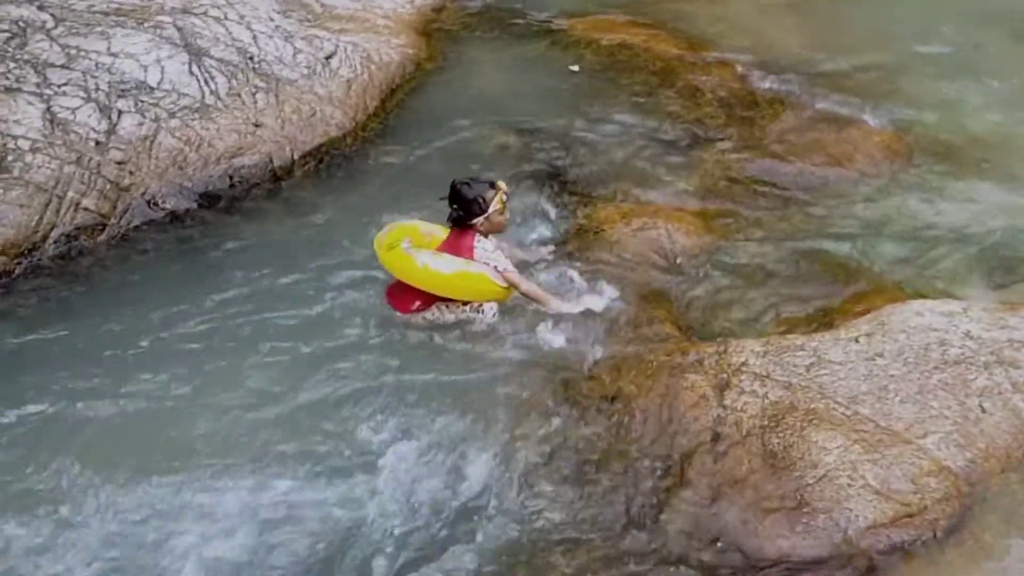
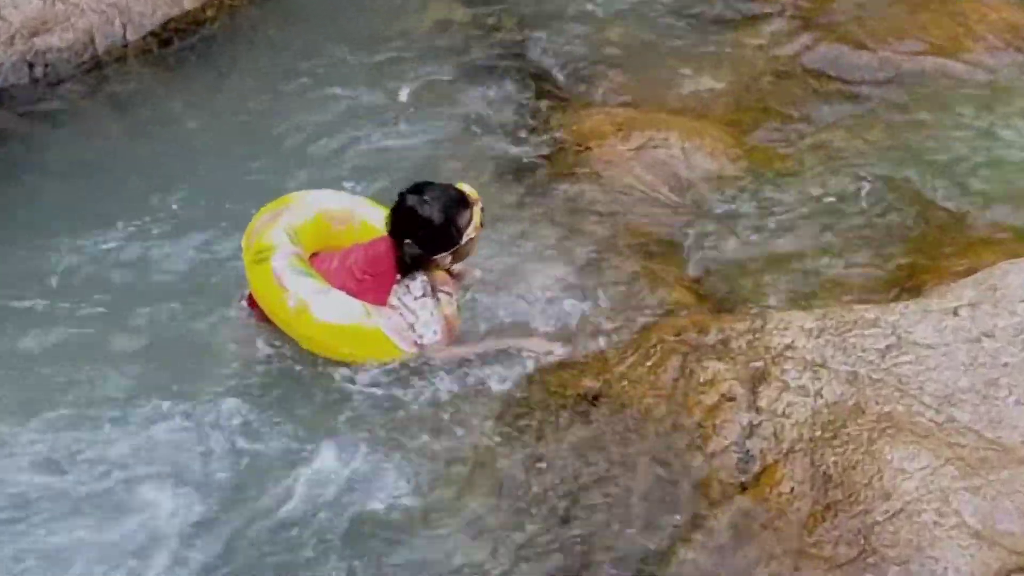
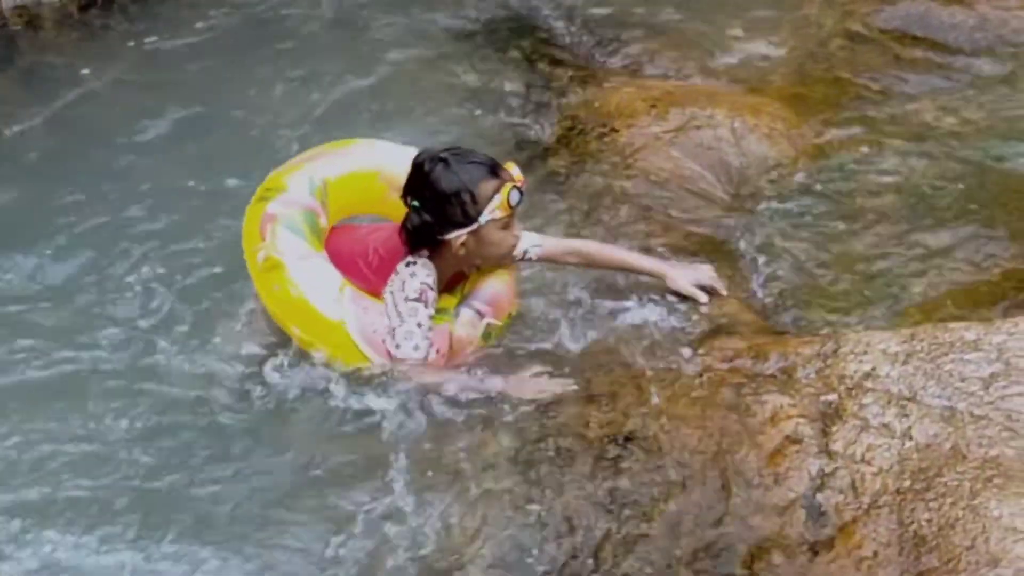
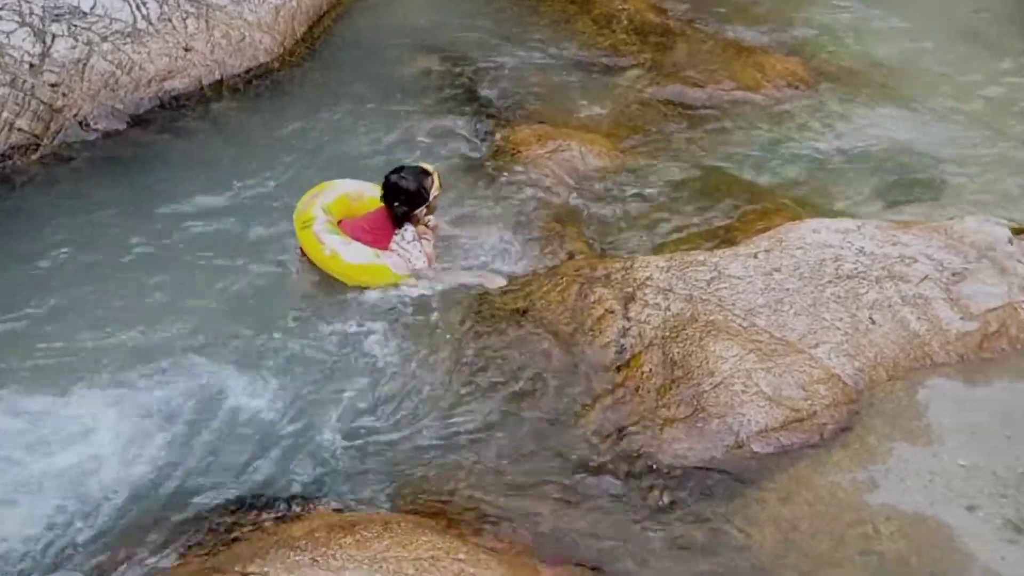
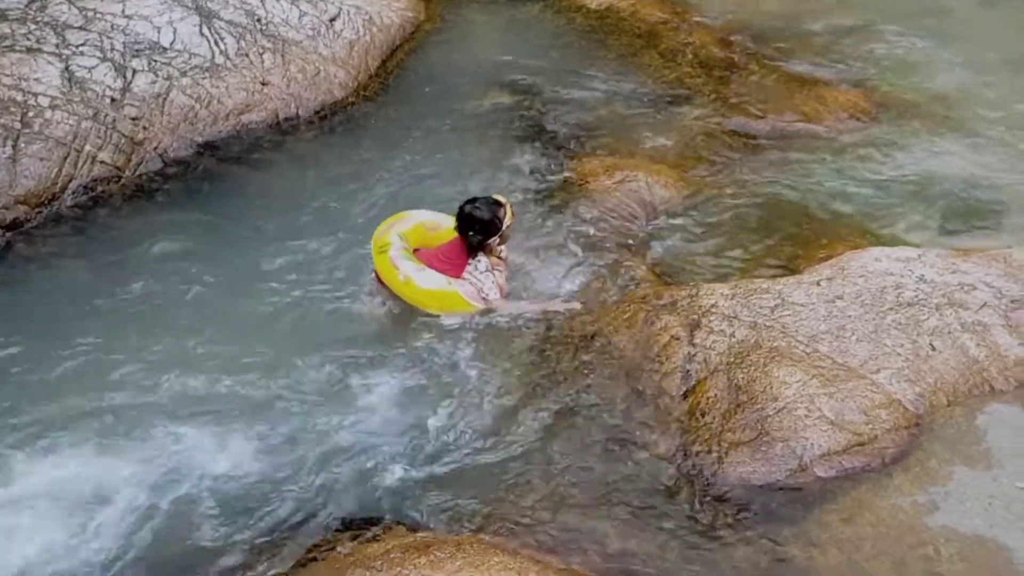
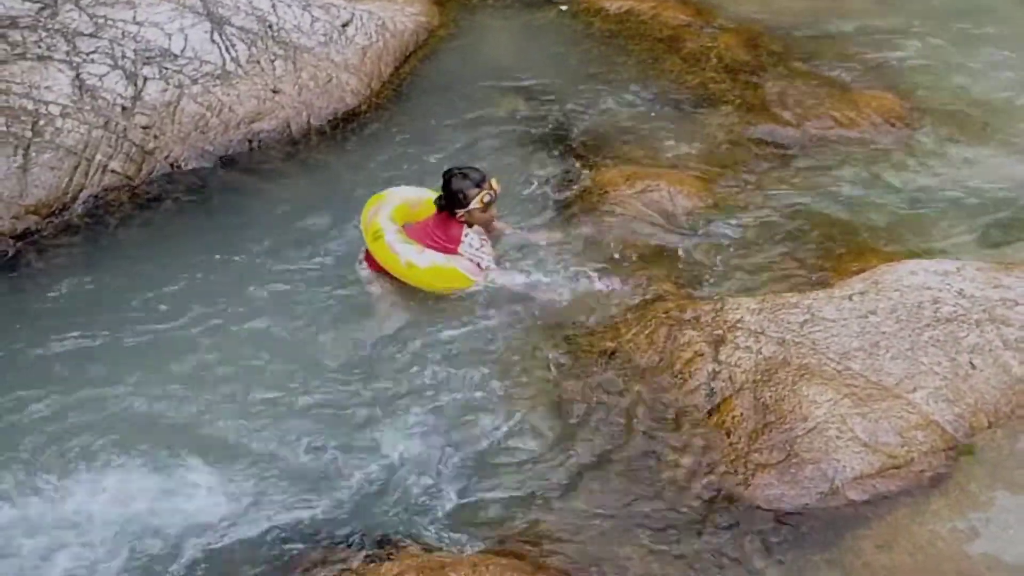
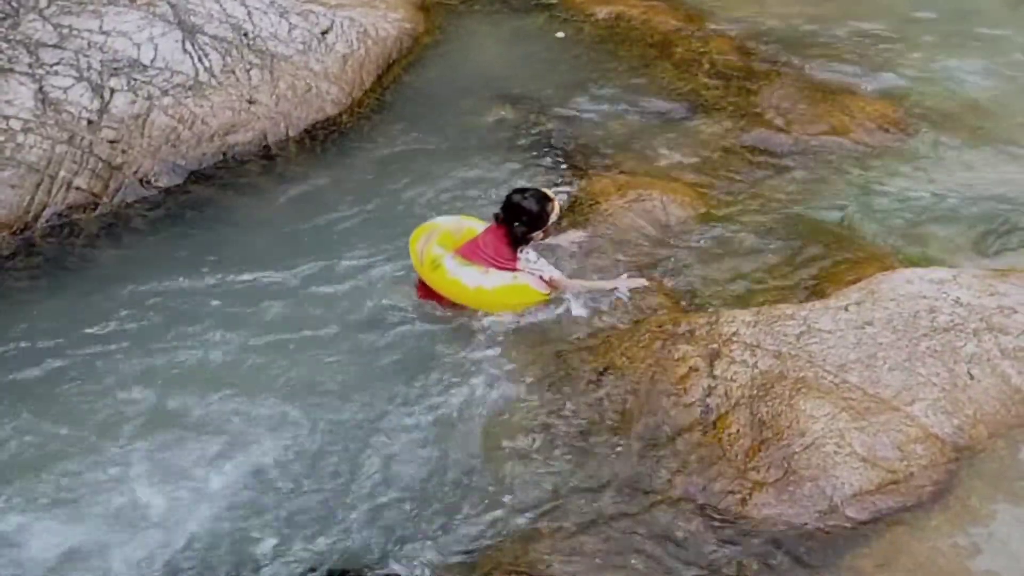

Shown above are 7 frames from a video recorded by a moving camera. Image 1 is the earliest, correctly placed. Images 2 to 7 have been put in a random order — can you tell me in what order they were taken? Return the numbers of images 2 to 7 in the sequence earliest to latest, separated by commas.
7, 6, 5, 4, 2, 3
